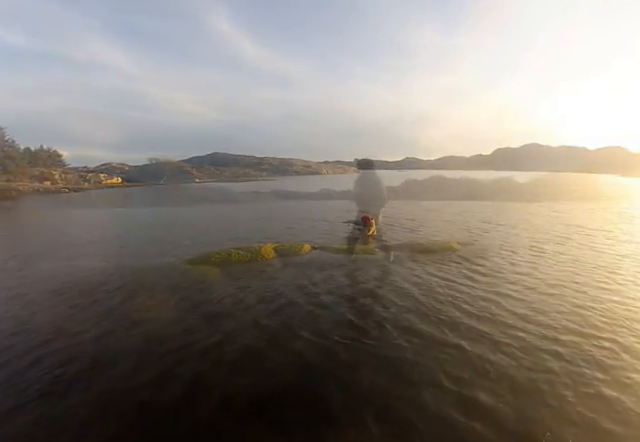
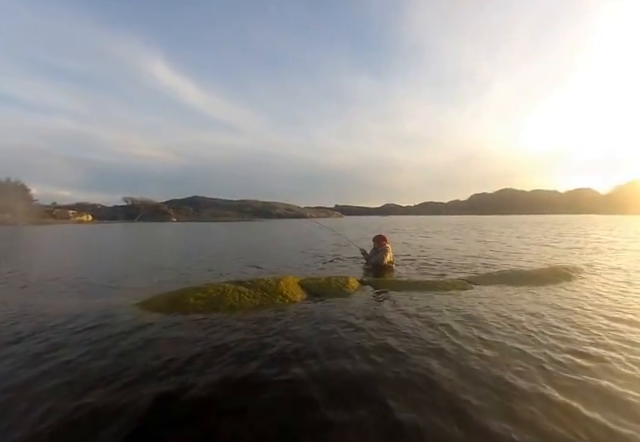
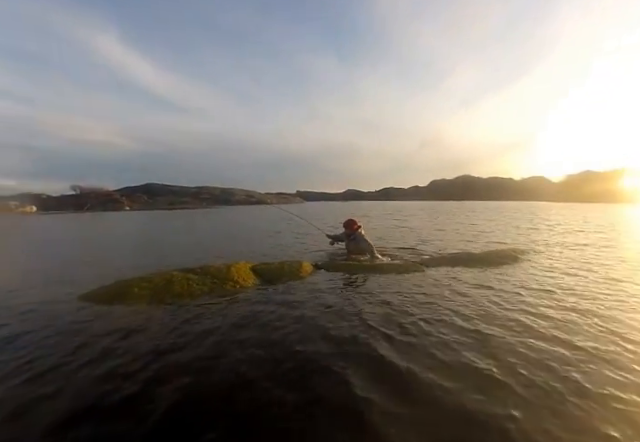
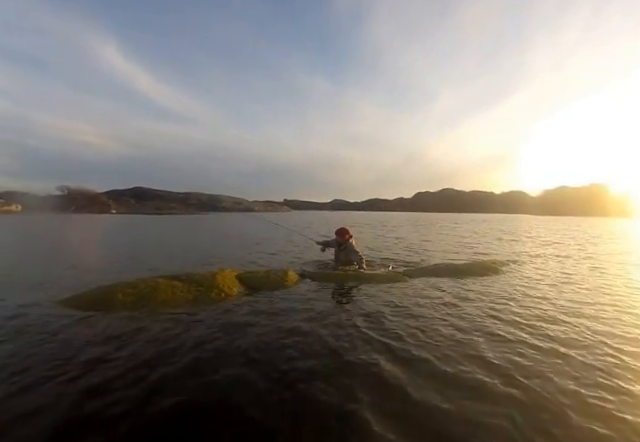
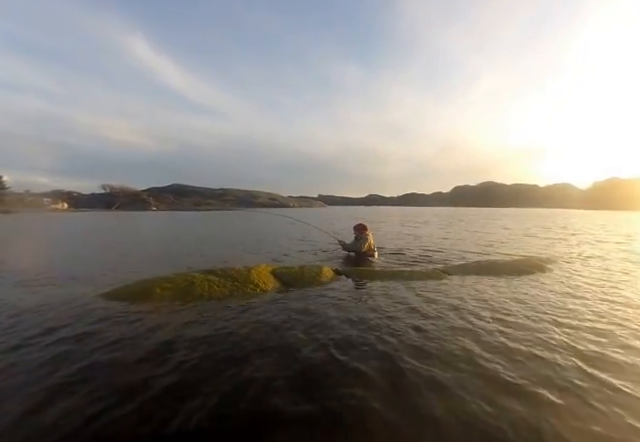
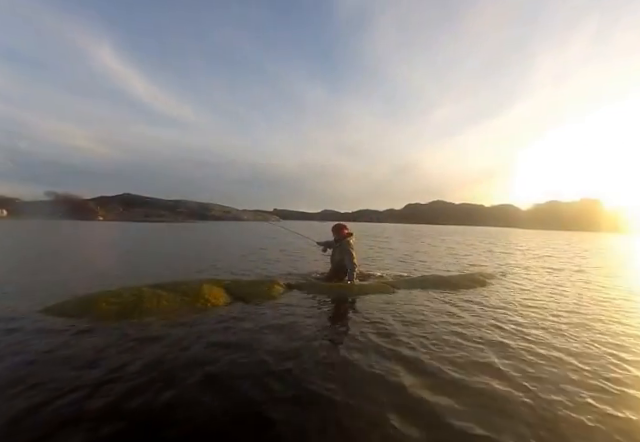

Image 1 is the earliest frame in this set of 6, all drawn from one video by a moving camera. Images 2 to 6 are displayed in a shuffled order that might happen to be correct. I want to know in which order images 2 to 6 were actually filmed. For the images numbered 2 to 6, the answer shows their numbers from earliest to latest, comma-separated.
6, 4, 3, 5, 2
